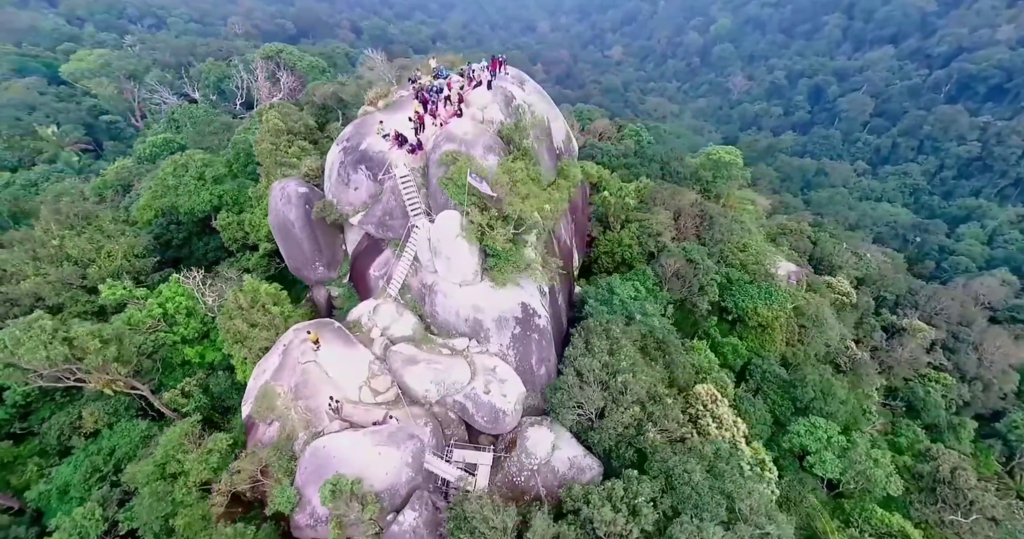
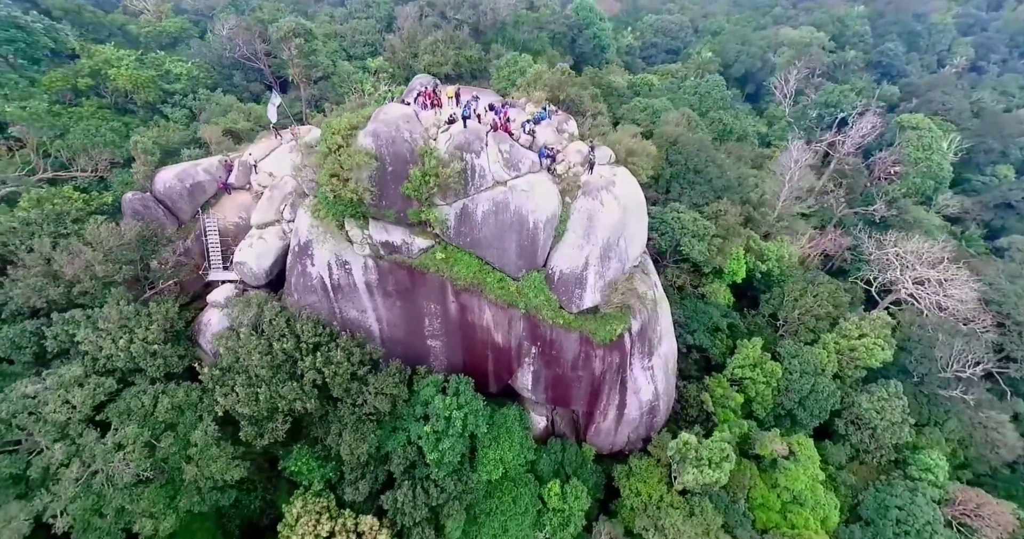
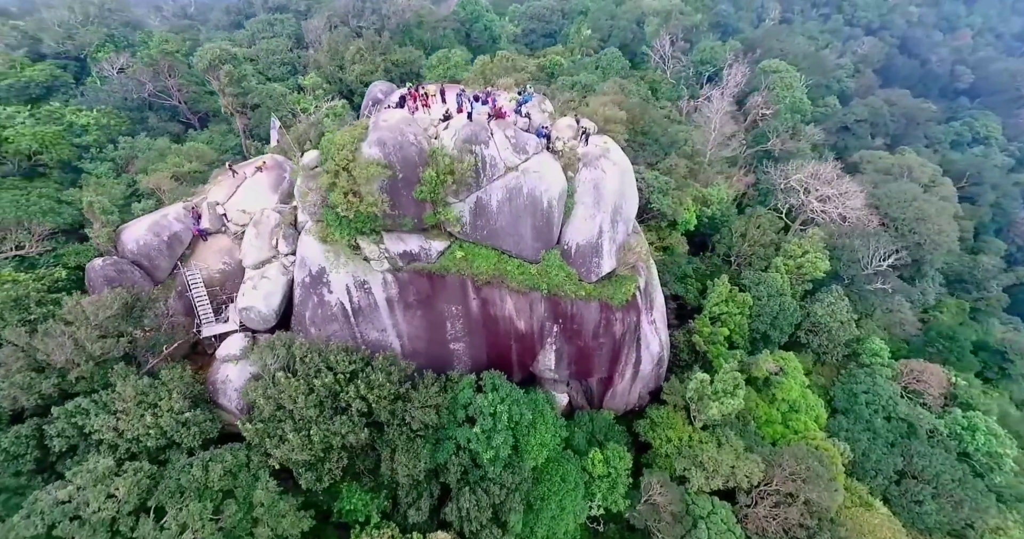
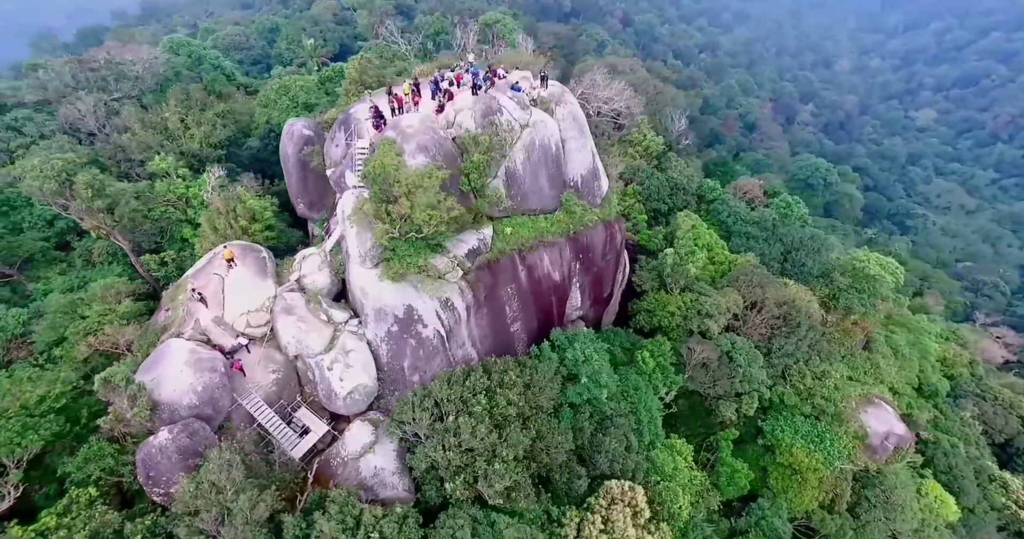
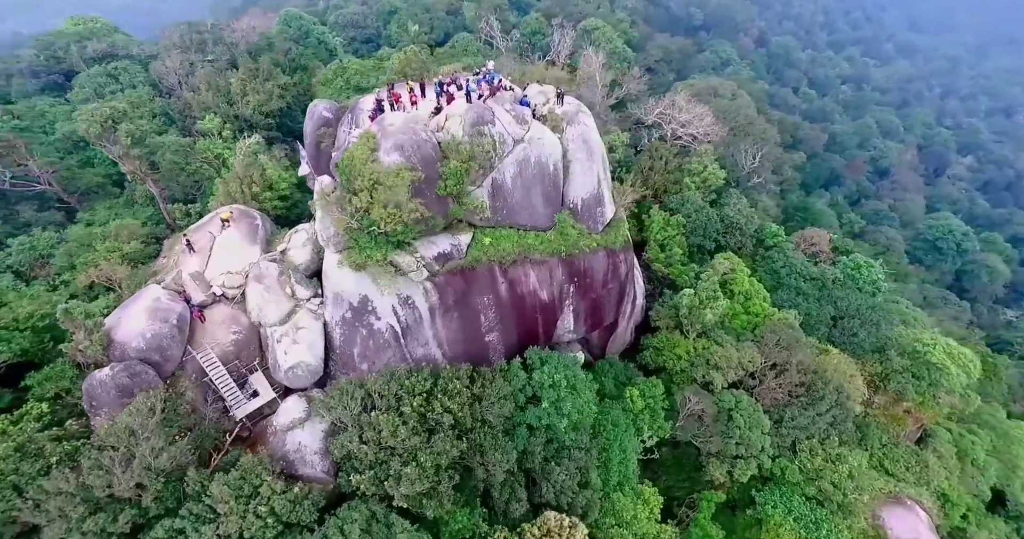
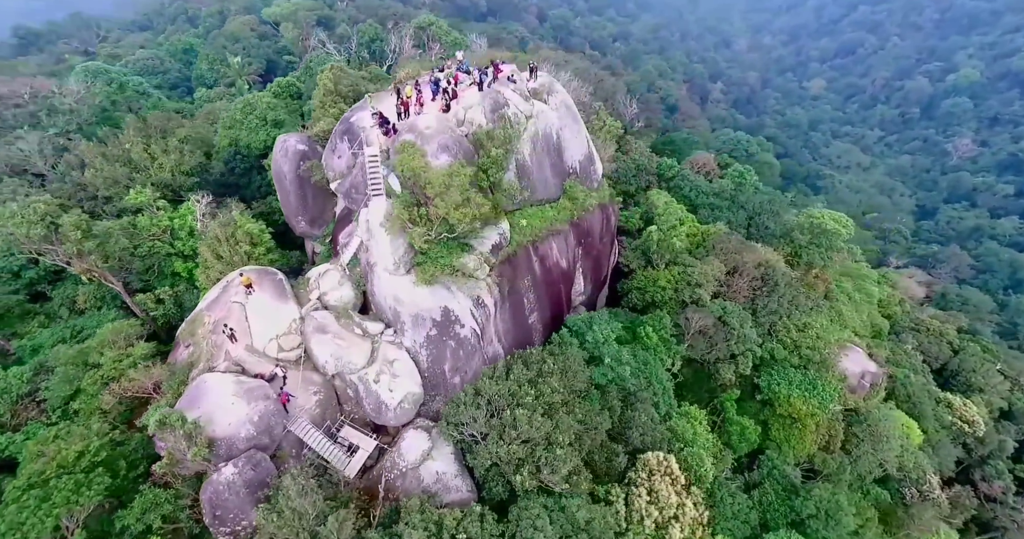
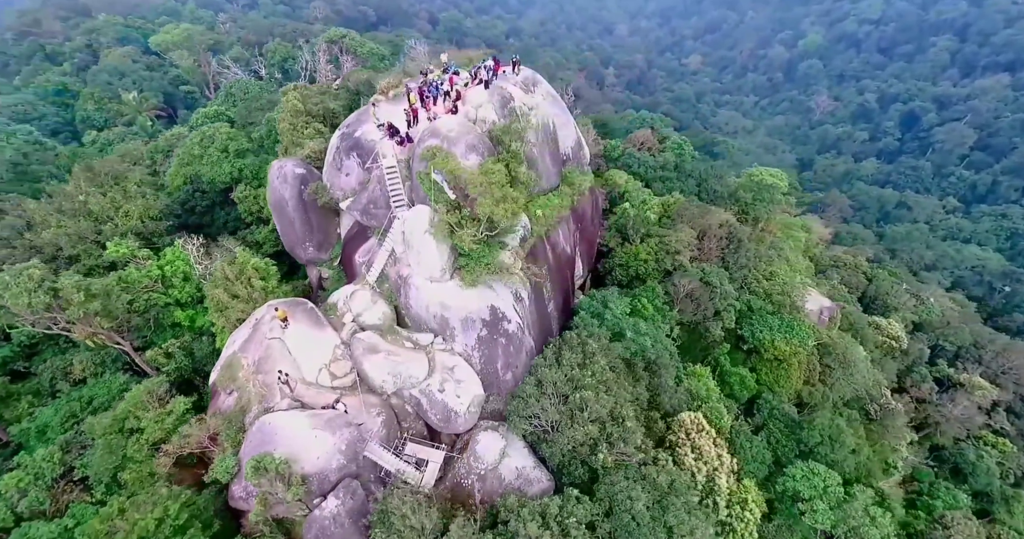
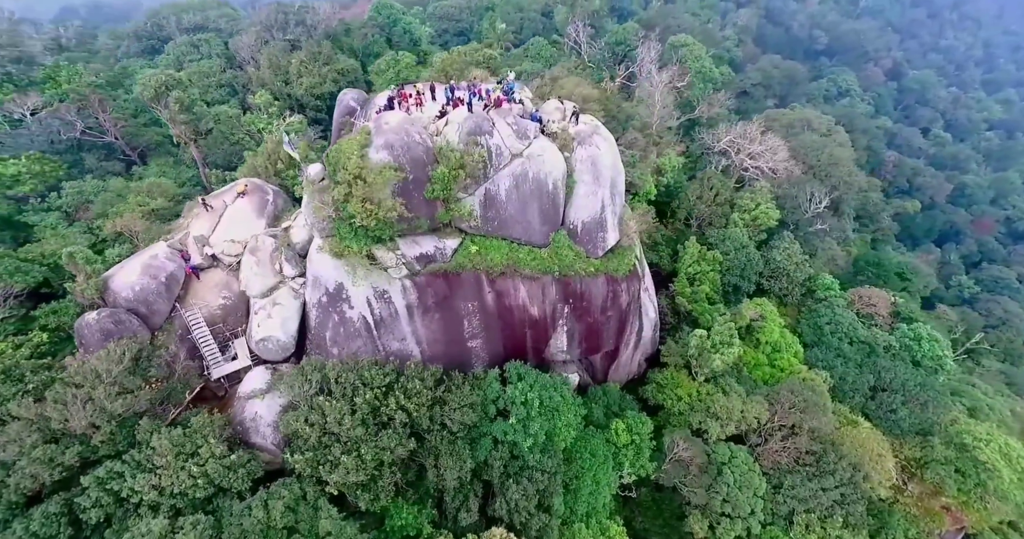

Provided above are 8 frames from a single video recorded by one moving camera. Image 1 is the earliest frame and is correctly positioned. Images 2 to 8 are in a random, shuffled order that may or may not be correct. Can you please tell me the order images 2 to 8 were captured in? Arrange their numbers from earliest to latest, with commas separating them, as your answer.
7, 6, 4, 5, 8, 3, 2
